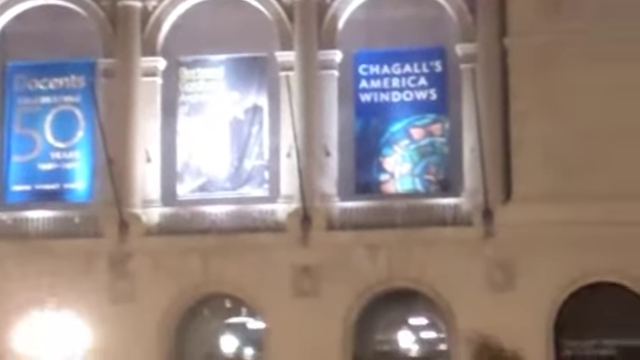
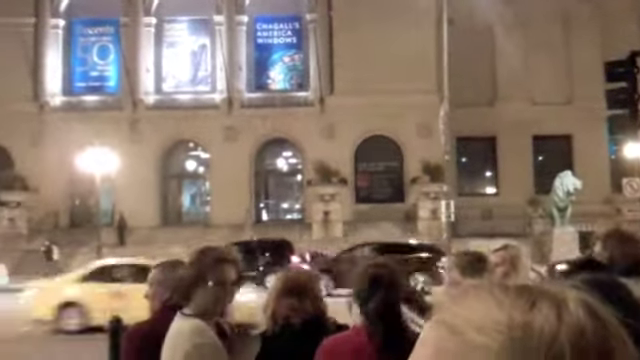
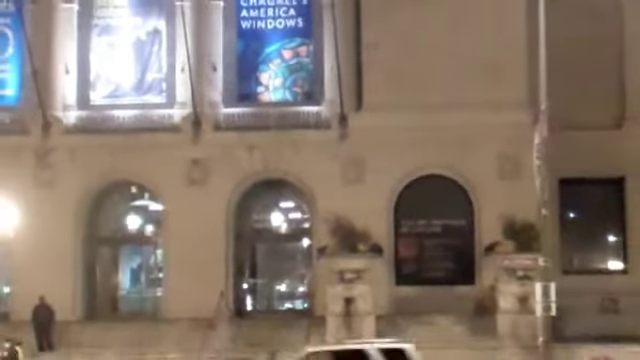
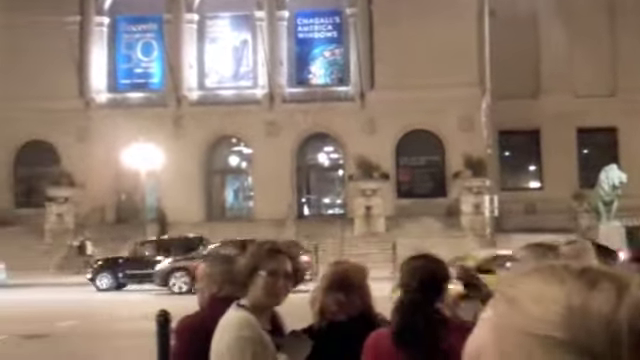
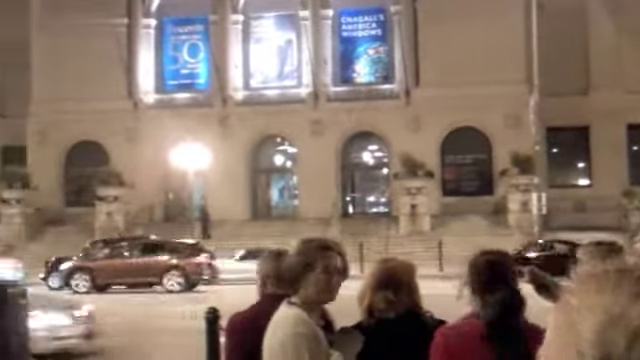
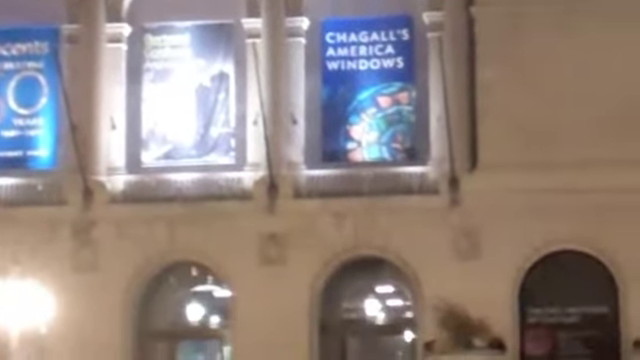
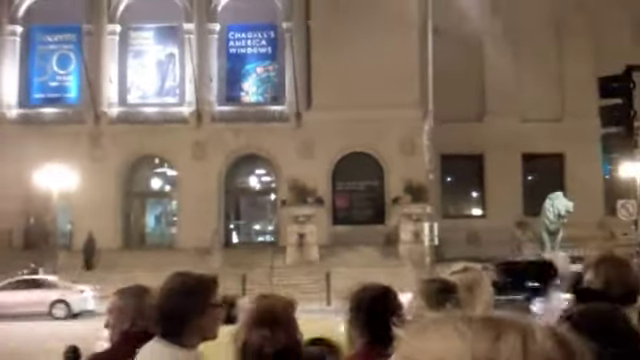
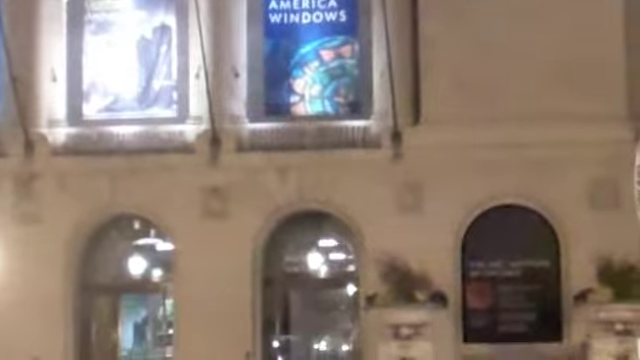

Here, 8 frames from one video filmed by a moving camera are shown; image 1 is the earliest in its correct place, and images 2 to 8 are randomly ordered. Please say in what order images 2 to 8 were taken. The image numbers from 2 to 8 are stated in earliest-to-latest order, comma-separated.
6, 8, 3, 7, 2, 4, 5
